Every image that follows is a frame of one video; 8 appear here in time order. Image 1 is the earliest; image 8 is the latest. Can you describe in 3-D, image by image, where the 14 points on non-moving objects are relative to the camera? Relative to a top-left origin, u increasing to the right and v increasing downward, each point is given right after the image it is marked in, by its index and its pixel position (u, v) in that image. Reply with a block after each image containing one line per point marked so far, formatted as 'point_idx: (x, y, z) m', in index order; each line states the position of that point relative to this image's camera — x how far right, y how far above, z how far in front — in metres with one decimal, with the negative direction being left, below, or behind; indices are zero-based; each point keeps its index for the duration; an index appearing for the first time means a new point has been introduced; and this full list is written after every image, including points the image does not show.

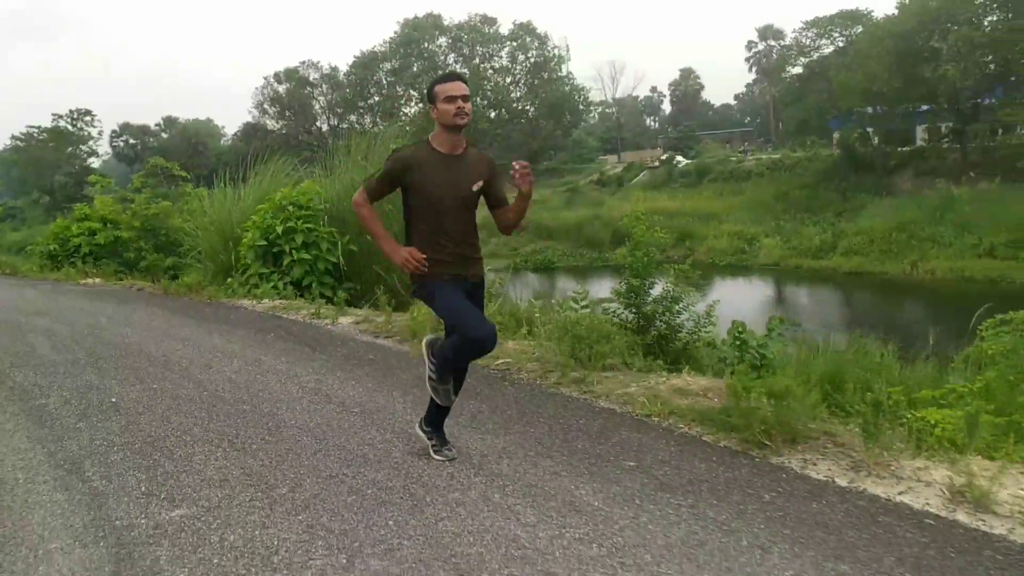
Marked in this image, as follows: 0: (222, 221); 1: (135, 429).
0: (-4.1, +0.9, +12.5) m
1: (-2.2, -0.8, +5.0) m
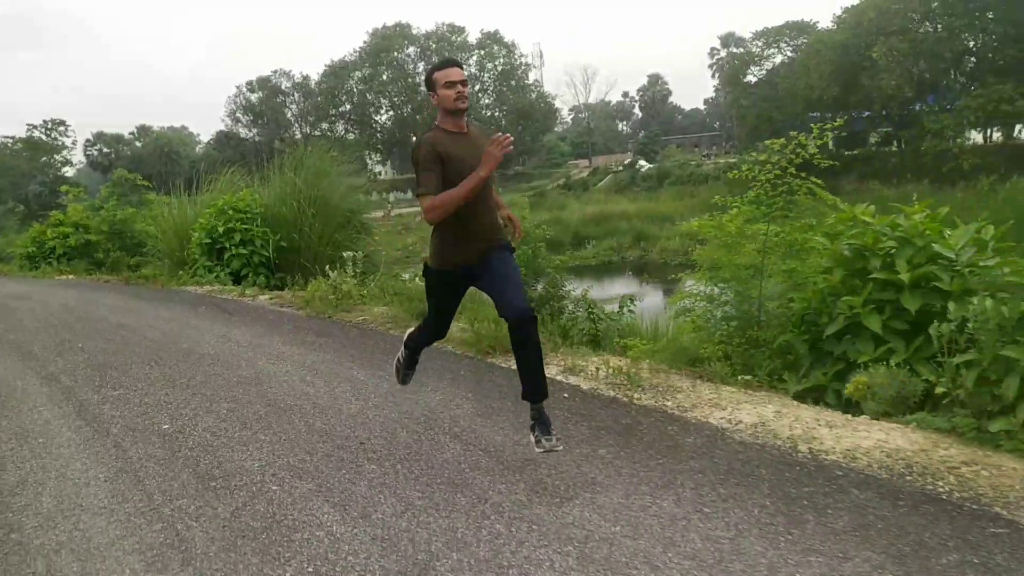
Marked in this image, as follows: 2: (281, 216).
0: (-5.7, +1.1, +14.9) m
1: (-3.6, -0.6, +7.4) m
2: (-3.4, +1.1, +13.2) m
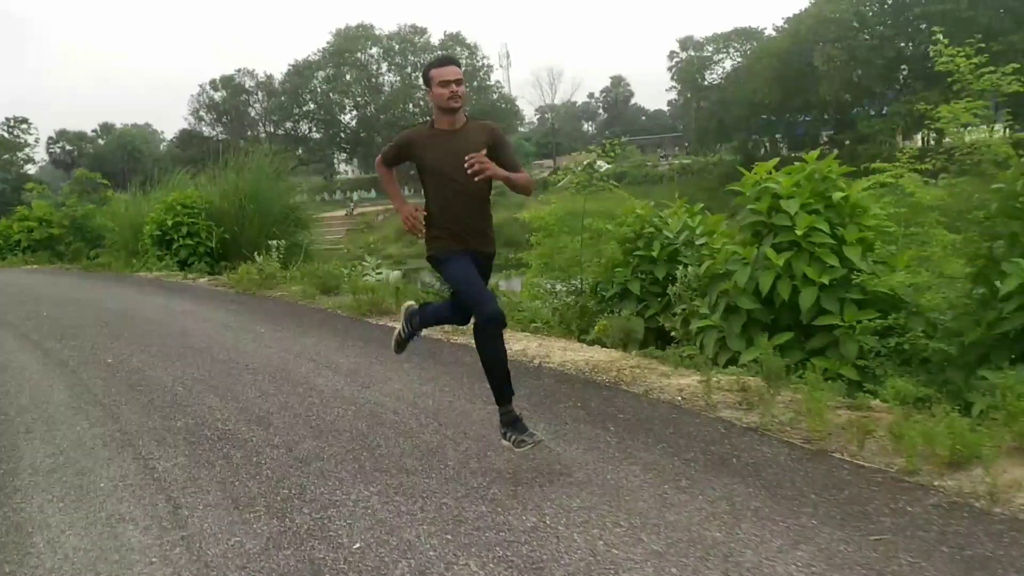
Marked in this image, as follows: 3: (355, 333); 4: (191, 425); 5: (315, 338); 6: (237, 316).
0: (-7.3, +1.3, +16.6) m
1: (-4.9, -0.4, +9.2) m
2: (-4.9, +1.3, +15.0) m
3: (-1.3, -0.4, +7.5) m
4: (-1.8, -0.8, +4.9) m
5: (-1.7, -0.4, +7.3) m
6: (-2.8, -0.3, +8.9) m
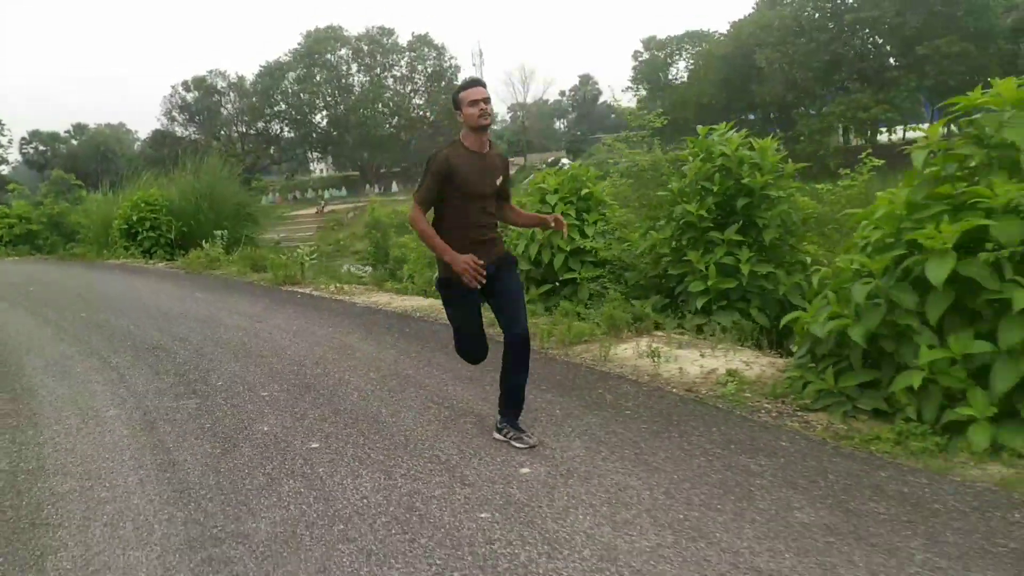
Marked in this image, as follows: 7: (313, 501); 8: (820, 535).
0: (-9.0, +1.6, +19.1) m
1: (-6.4, -0.1, +11.8) m
2: (-6.6, +1.6, +17.6) m
3: (-2.8, -0.1, +10.1) m
4: (-3.2, -0.5, +7.5) m
5: (-3.2, -0.1, +10.0) m
6: (-4.4, 0.0, +11.5) m
7: (-0.8, -0.9, +3.6) m
8: (+1.0, -0.8, +2.9) m
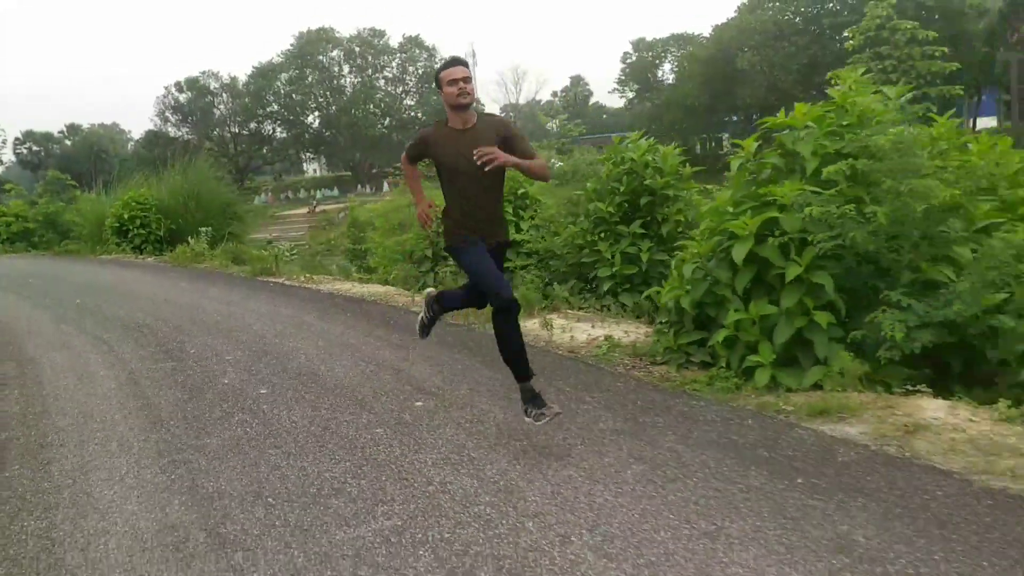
0: (-9.7, +1.7, +20.2) m
1: (-7.0, 0.0, +12.9) m
2: (-7.3, +1.7, +18.7) m
3: (-3.5, 0.0, +11.2) m
4: (-3.8, -0.4, +8.6) m
5: (-3.8, 0.0, +11.1) m
6: (-5.0, +0.1, +12.6) m
7: (-1.4, -0.7, +4.8) m
8: (+0.5, -0.7, +4.0) m
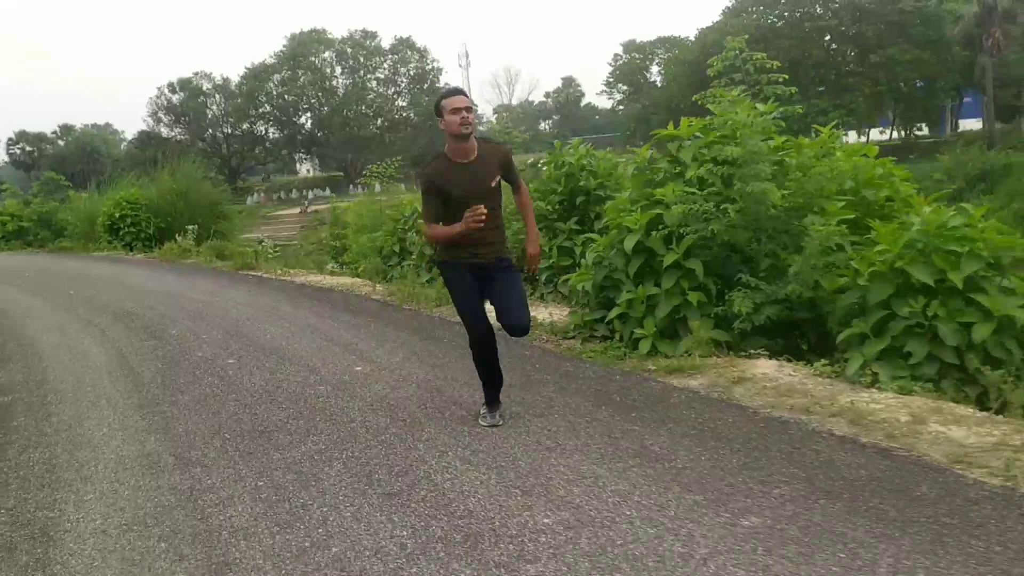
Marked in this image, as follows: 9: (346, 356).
0: (-10.3, +1.8, +21.1) m
1: (-7.6, +0.1, +13.8) m
2: (-7.9, +1.8, +19.6) m
3: (-4.0, +0.1, +12.2) m
4: (-4.4, -0.3, +9.6) m
5: (-4.3, +0.1, +12.0) m
6: (-5.5, +0.2, +13.6) m
7: (-1.9, -0.6, +5.7) m
8: (0.0, -0.6, +5.0) m
9: (-1.2, -0.5, +6.3) m
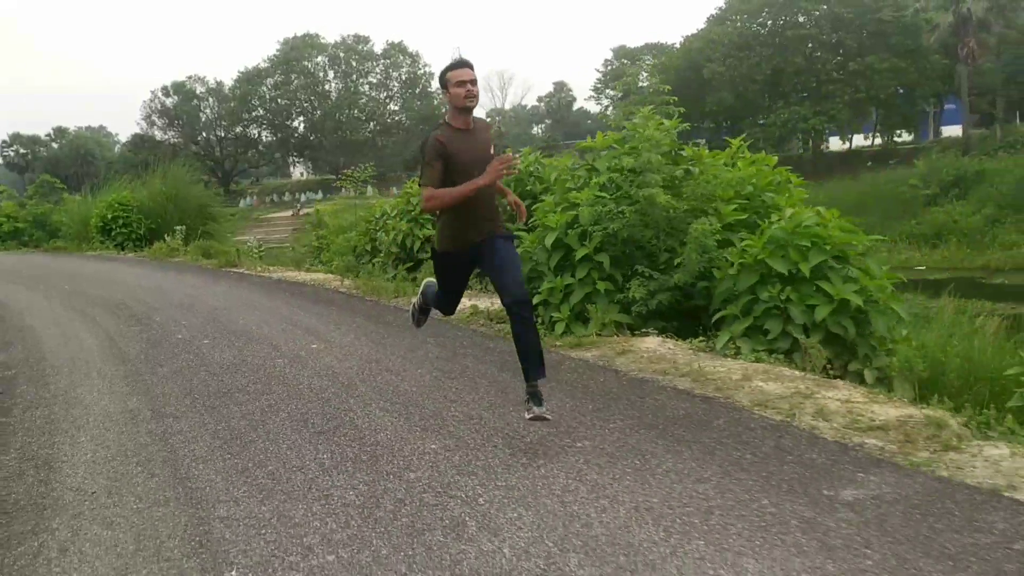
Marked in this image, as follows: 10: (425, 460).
0: (-10.9, +1.8, +22.0) m
1: (-8.1, +0.2, +14.7) m
2: (-8.5, +1.9, +20.5) m
3: (-4.6, +0.2, +13.1) m
4: (-4.9, -0.2, +10.5) m
5: (-4.9, +0.2, +13.0) m
6: (-6.1, +0.3, +14.5) m
7: (-2.4, -0.6, +6.7) m
8: (-0.5, -0.5, +6.0) m
9: (-1.7, -0.4, +7.2) m
10: (-0.4, -0.8, +3.9) m
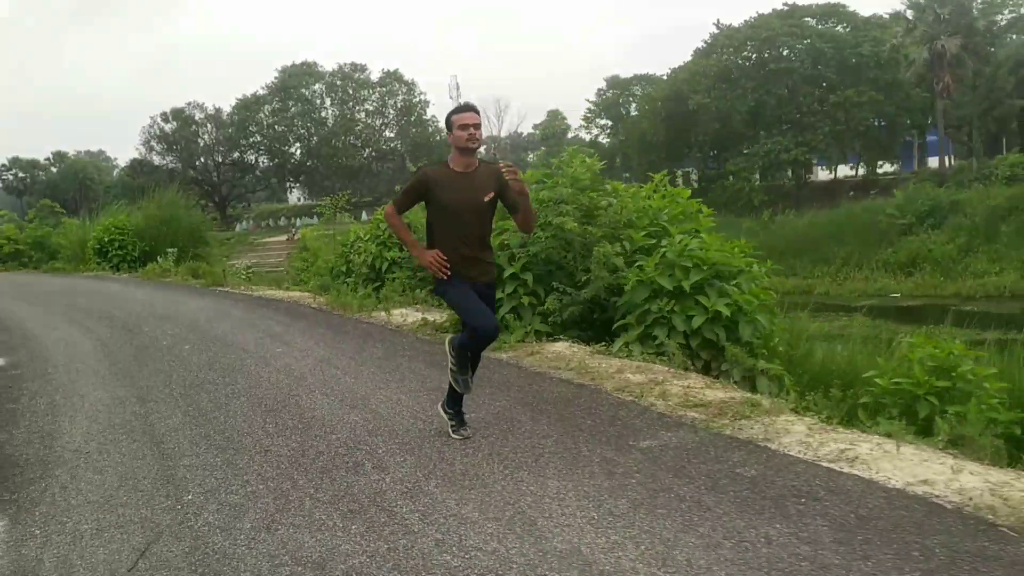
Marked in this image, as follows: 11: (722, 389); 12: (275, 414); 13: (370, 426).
0: (-11.5, +1.3, +23.1) m
1: (-8.7, -0.1, +15.8) m
2: (-9.1, +1.4, +21.6) m
3: (-5.1, -0.1, +14.2) m
4: (-5.5, -0.4, +11.6) m
5: (-5.5, -0.1, +14.1) m
6: (-6.7, 0.0, +15.6) m
7: (-3.0, -0.7, +7.8) m
8: (-1.1, -0.6, +7.1) m
9: (-2.3, -0.5, +8.3) m
10: (-0.9, -0.8, +5.0) m
11: (+1.3, -0.6, +5.5) m
12: (-1.5, -0.8, +5.5) m
13: (-0.8, -0.8, +5.0) m
